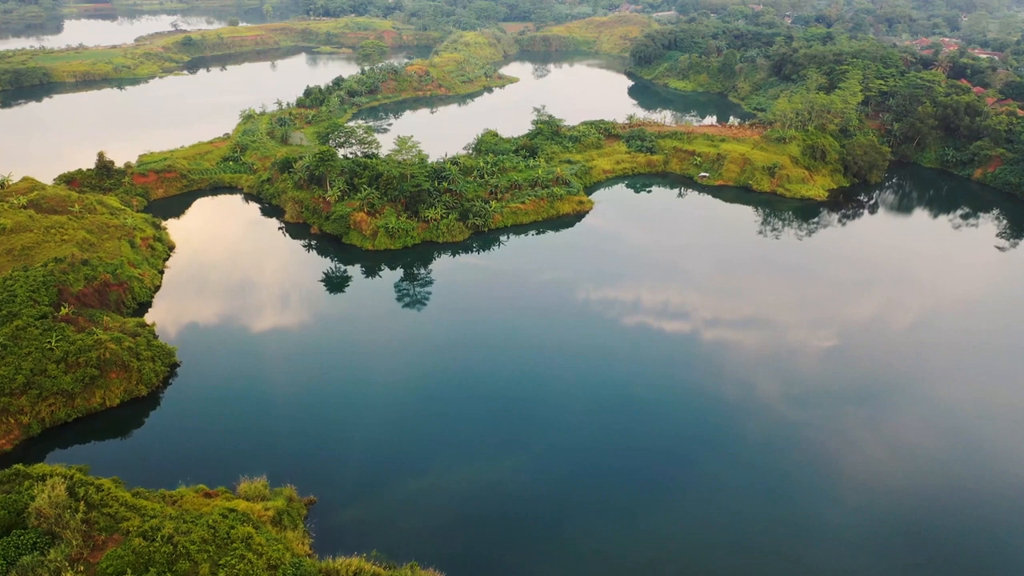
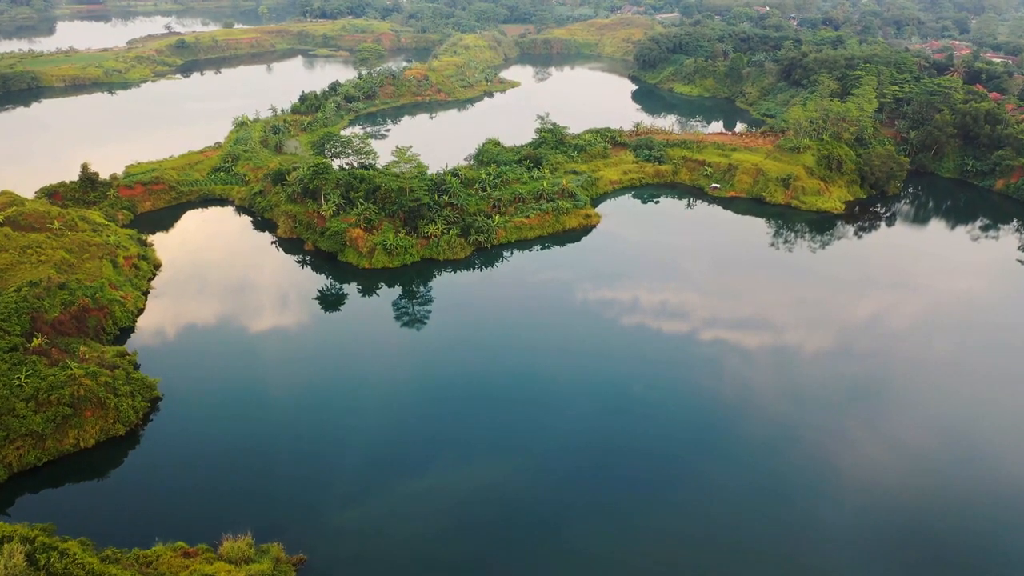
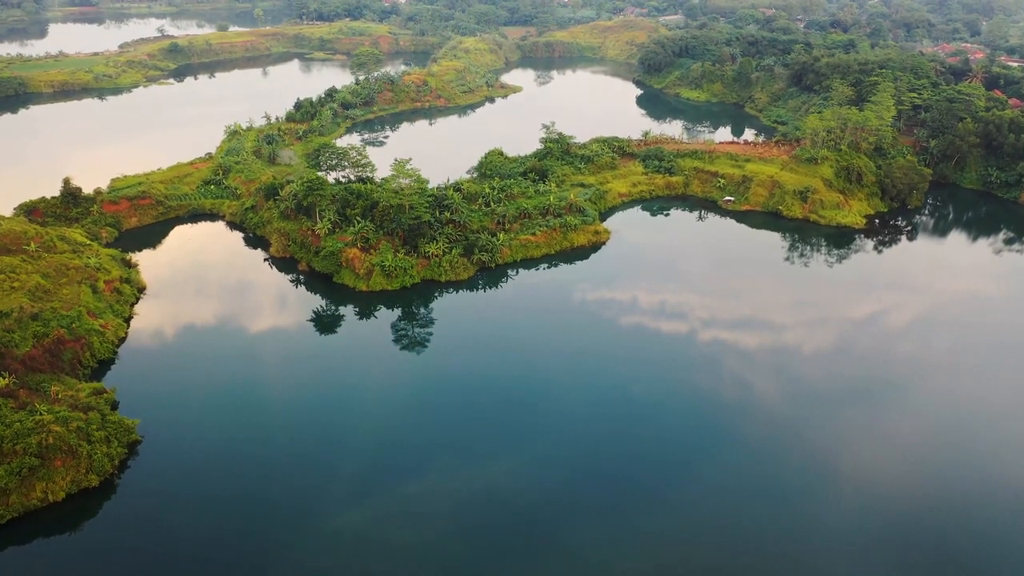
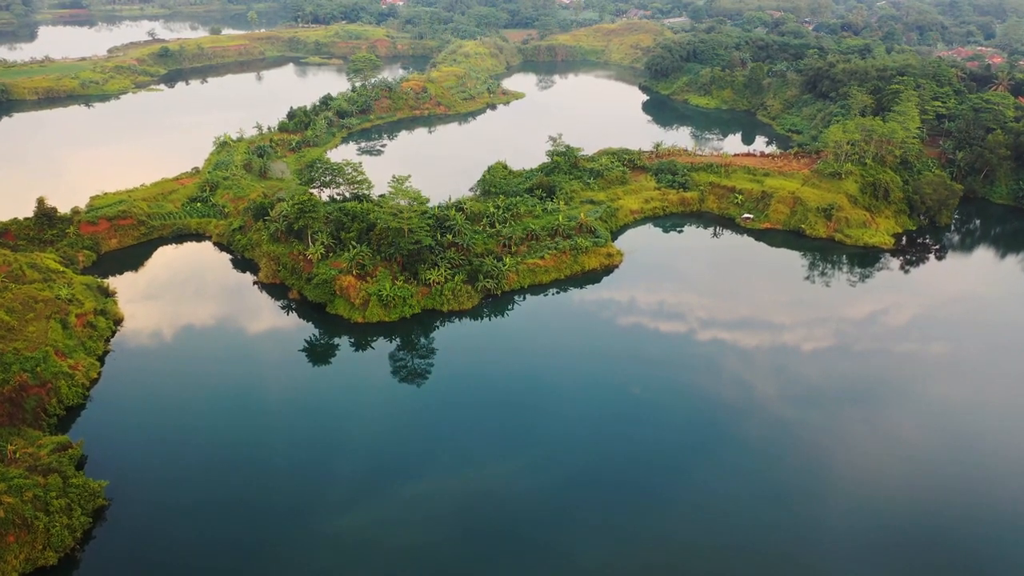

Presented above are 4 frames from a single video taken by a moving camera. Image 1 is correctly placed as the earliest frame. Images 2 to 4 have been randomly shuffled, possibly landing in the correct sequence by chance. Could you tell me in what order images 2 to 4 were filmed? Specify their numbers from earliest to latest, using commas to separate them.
2, 3, 4
